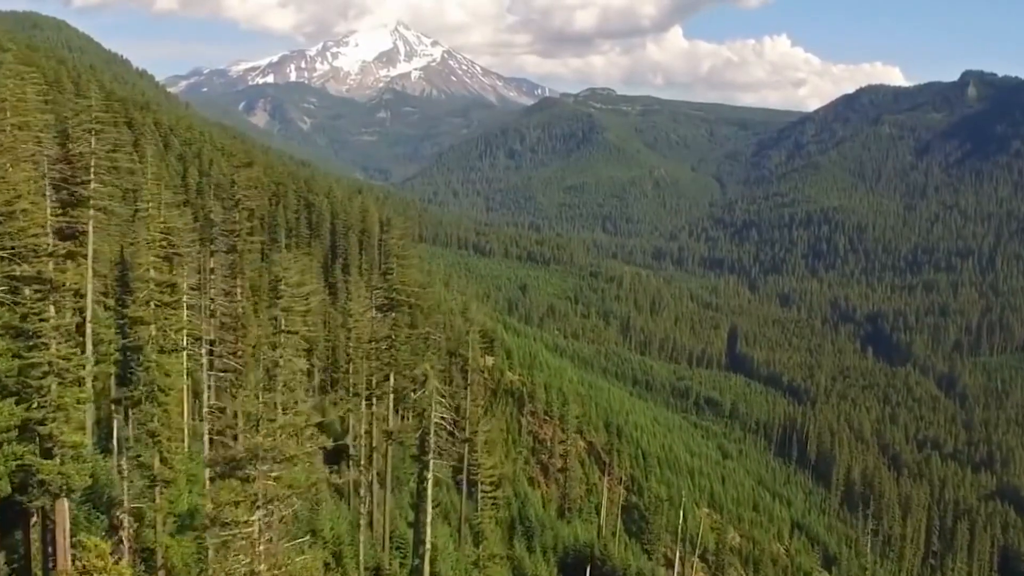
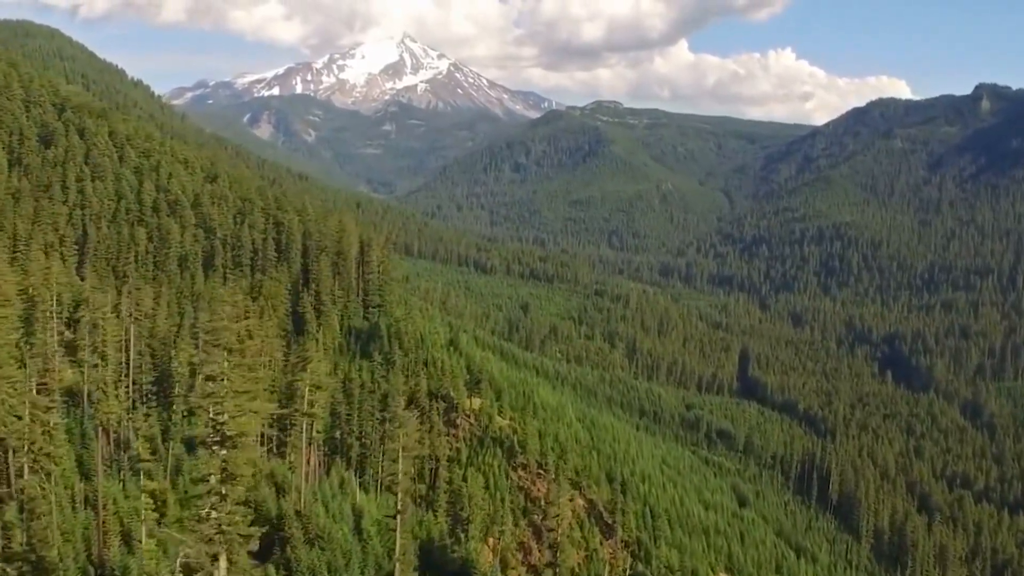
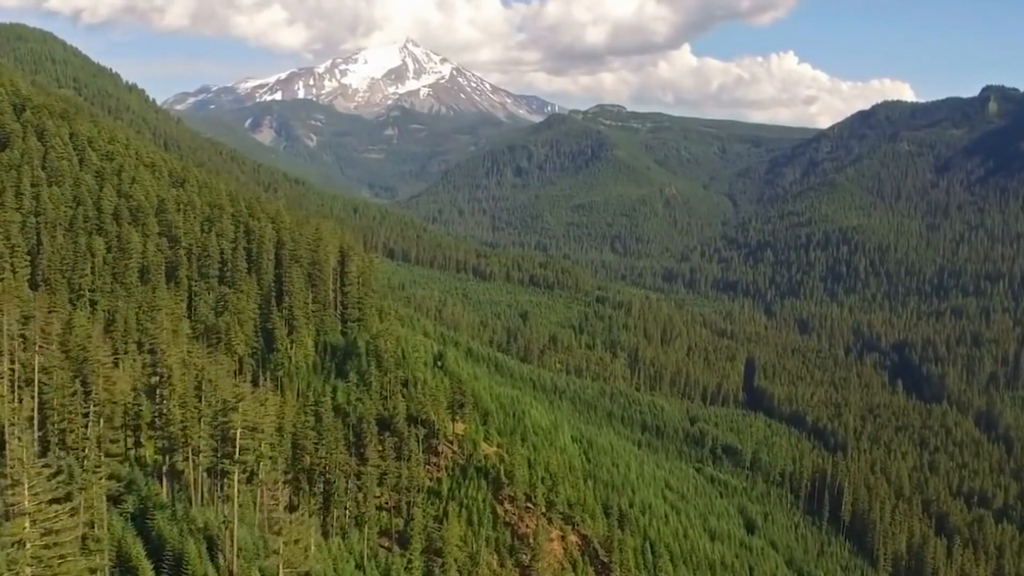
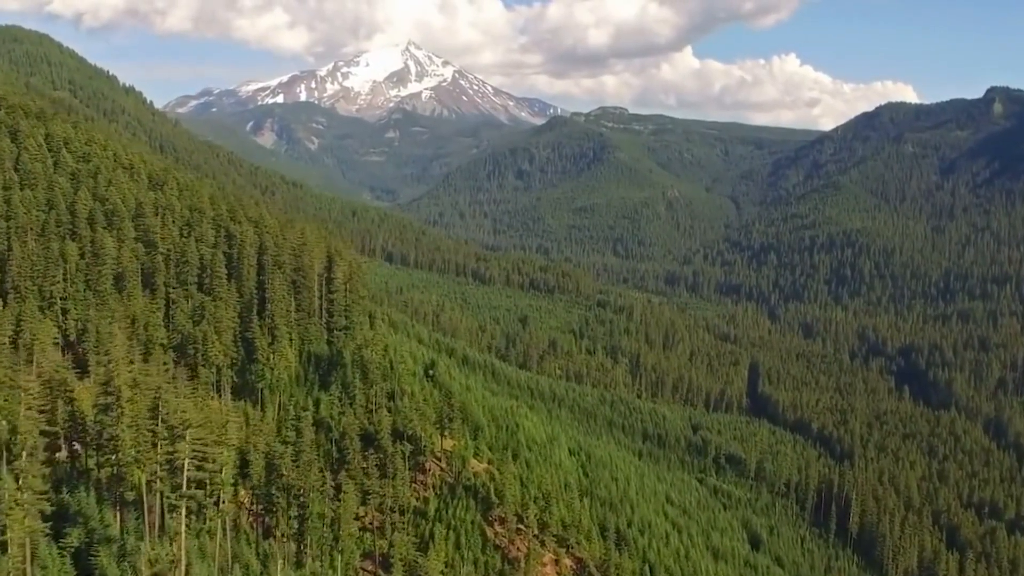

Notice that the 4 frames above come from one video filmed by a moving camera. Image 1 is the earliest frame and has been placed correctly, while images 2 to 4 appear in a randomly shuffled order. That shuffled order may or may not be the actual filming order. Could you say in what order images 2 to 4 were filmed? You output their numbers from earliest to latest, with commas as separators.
2, 3, 4
